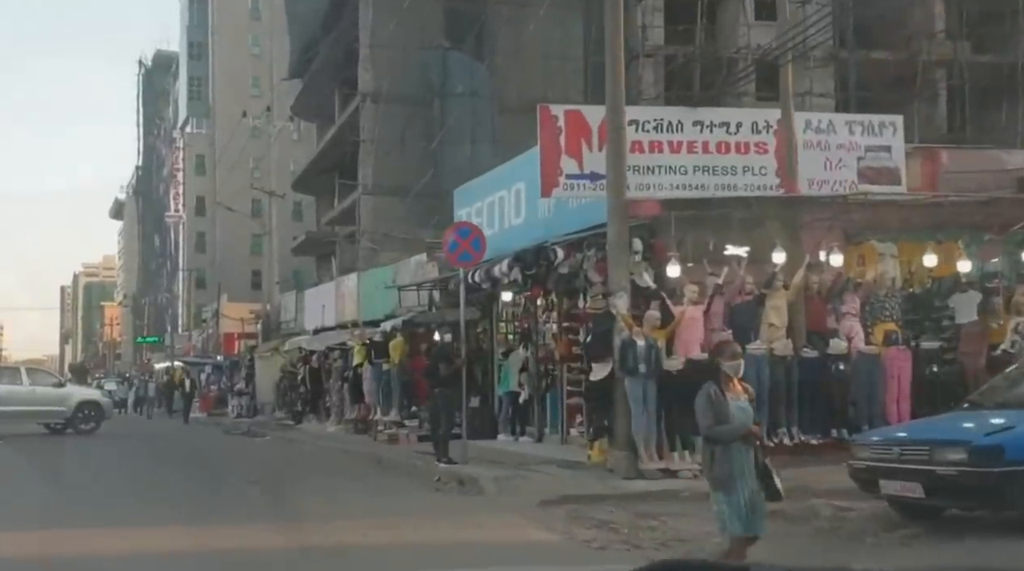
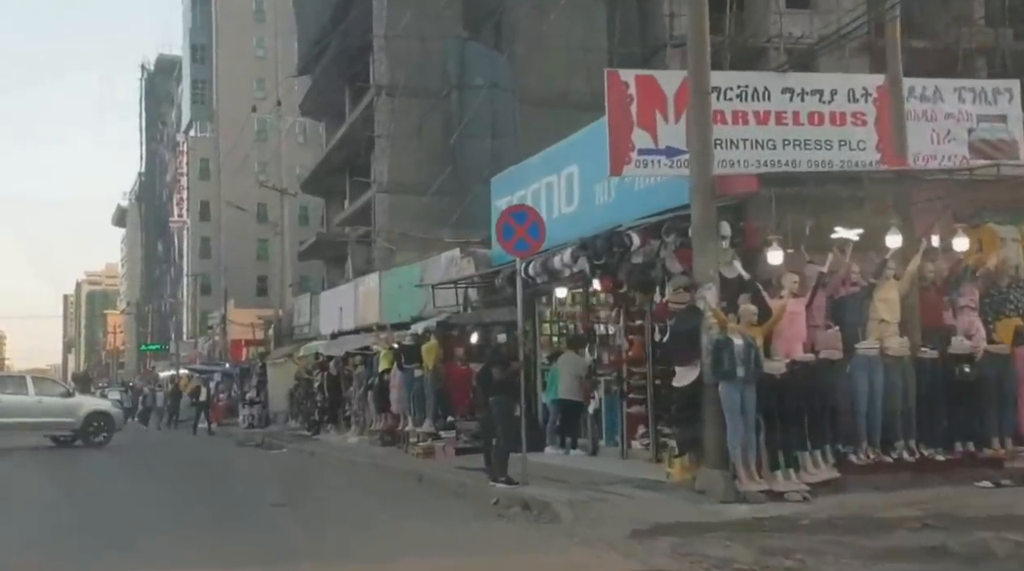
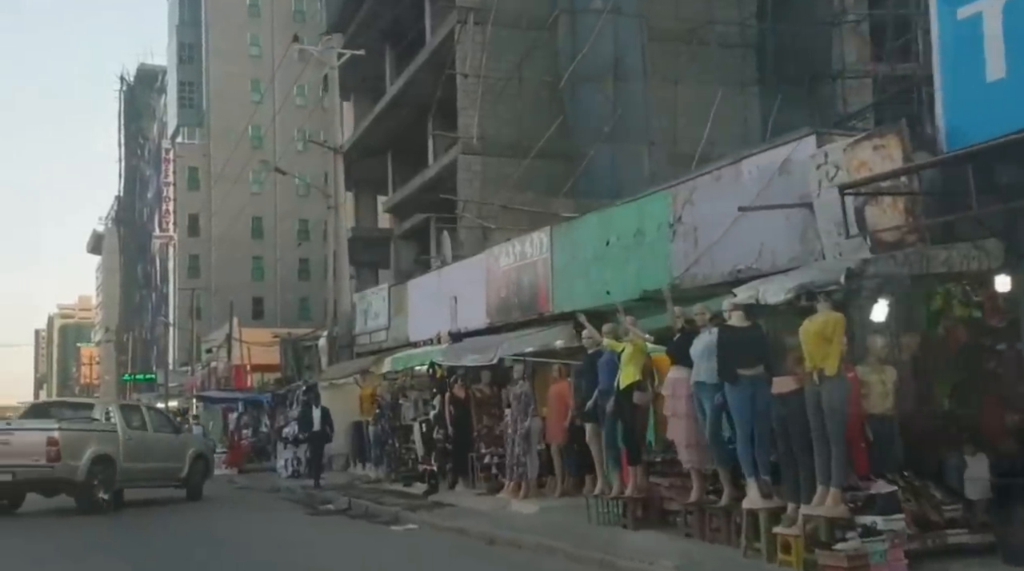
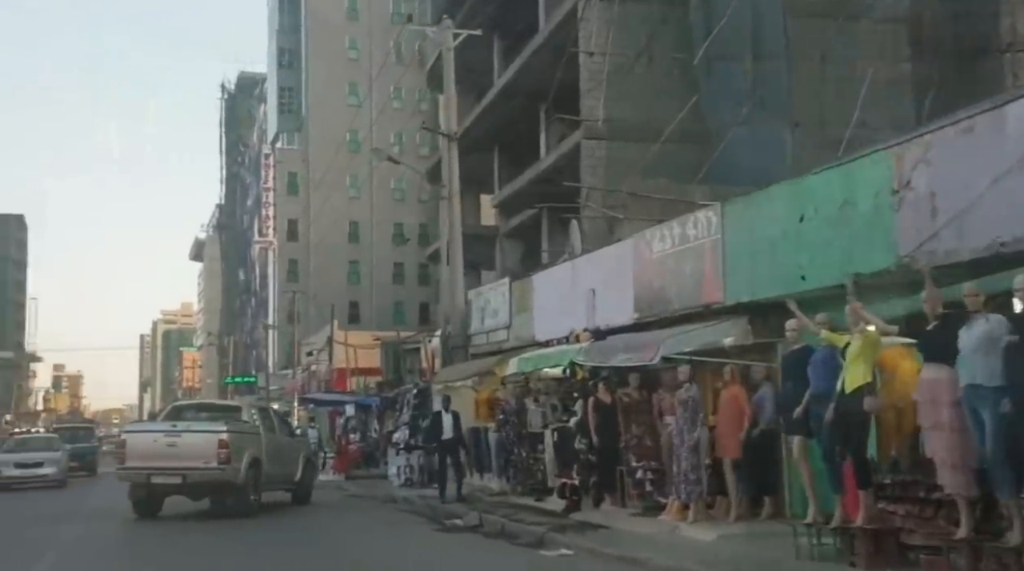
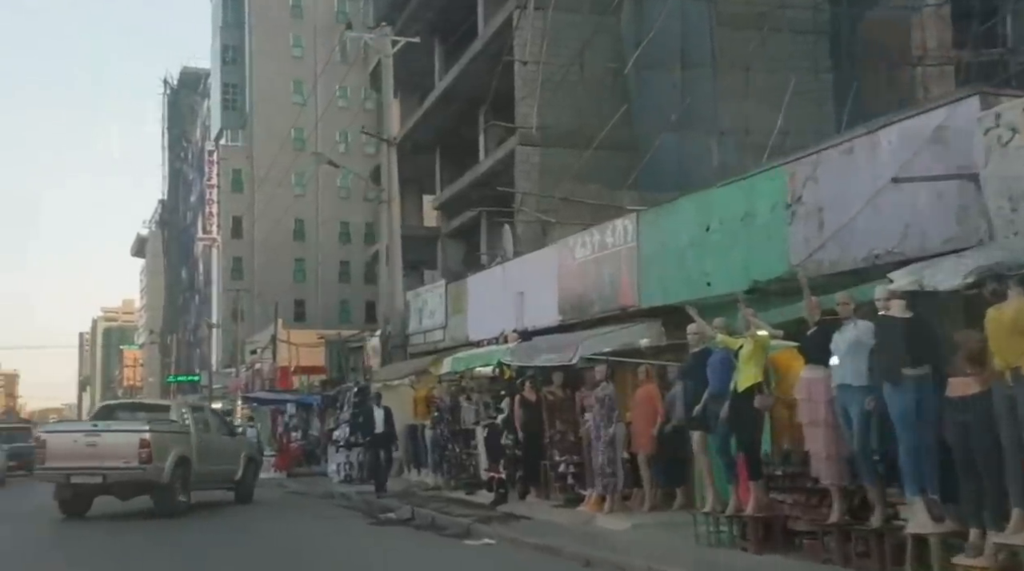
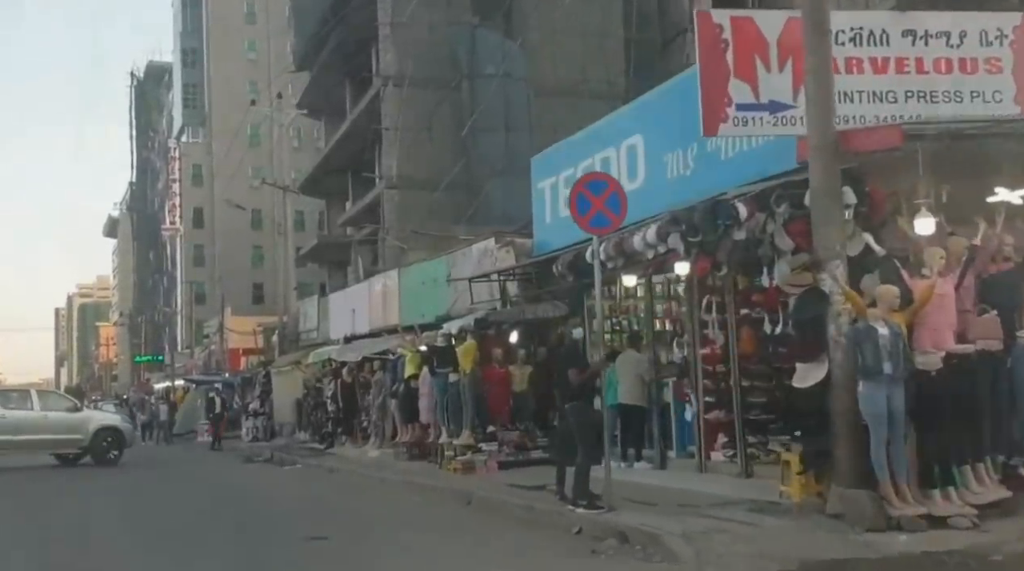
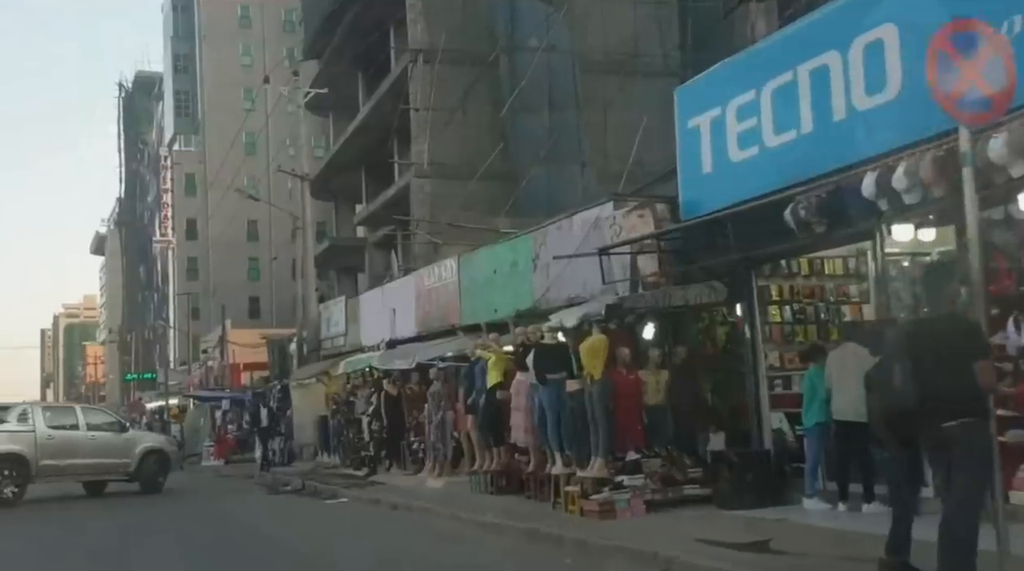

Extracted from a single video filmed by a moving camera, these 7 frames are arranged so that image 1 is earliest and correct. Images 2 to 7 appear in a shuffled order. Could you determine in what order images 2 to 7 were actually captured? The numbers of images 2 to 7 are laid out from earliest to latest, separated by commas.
2, 6, 7, 3, 5, 4
